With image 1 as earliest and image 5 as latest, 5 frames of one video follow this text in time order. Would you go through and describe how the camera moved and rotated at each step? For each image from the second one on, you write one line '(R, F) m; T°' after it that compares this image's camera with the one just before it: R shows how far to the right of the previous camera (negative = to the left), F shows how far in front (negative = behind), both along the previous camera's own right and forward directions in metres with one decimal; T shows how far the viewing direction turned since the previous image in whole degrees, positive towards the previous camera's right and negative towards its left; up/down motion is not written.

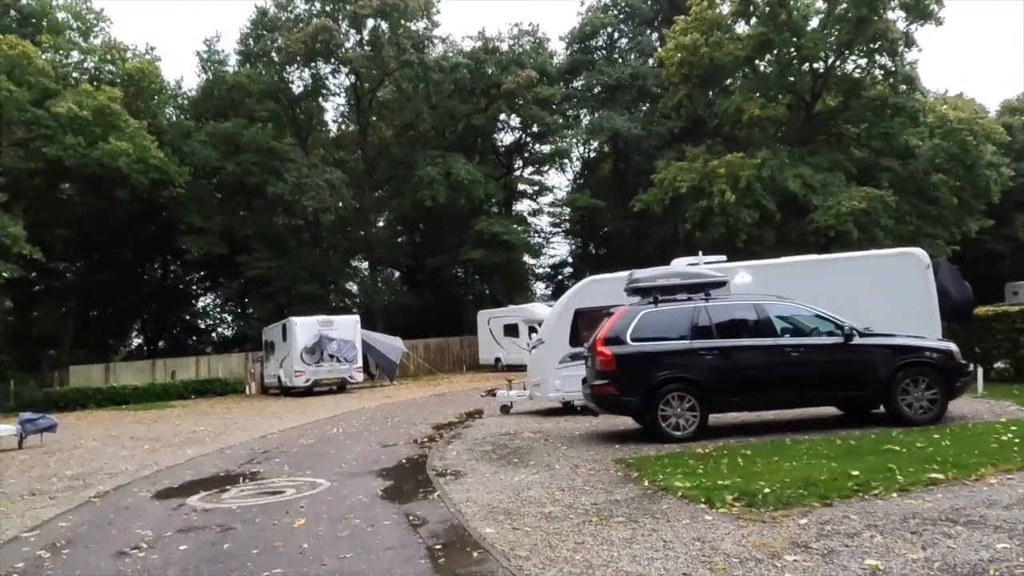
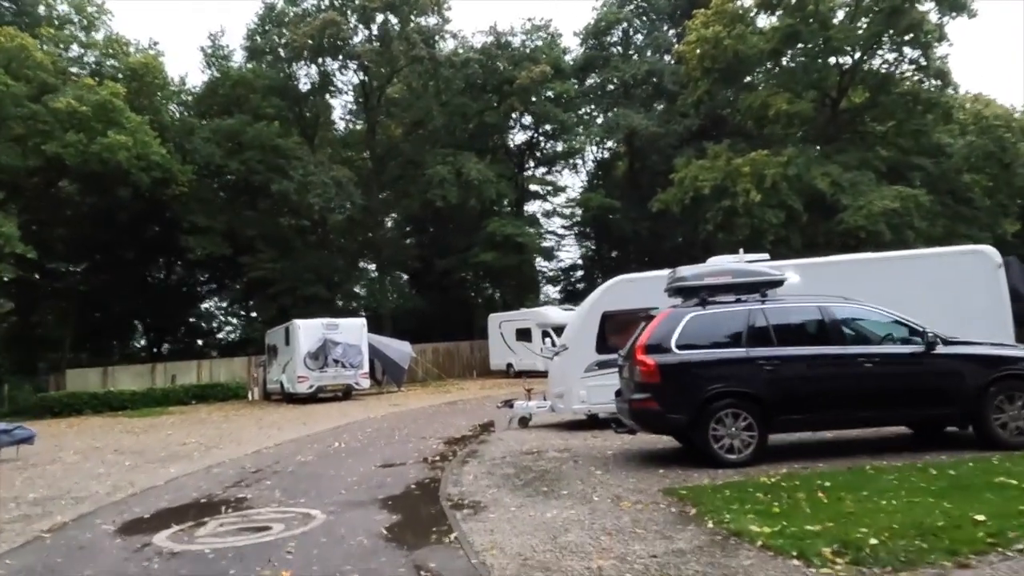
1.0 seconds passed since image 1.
(-0.2, +1.4) m; -1°
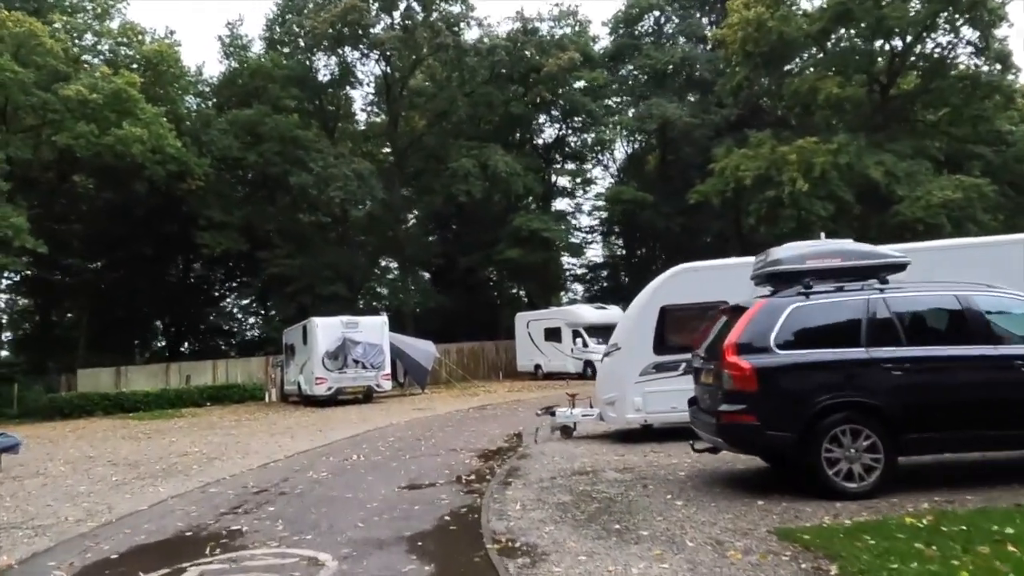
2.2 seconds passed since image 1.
(-0.4, +1.8) m; -2°
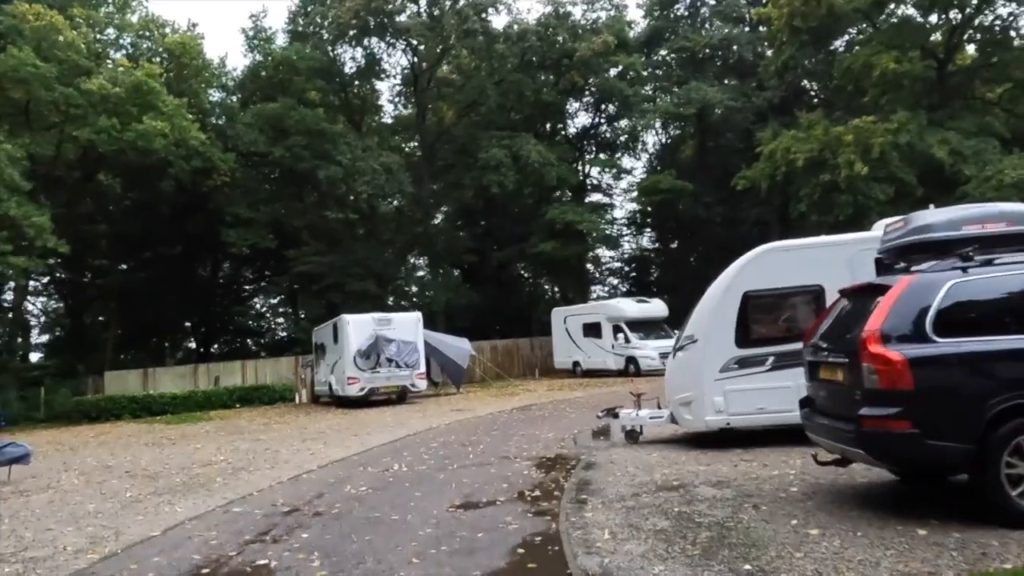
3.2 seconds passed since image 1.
(-0.5, +1.4) m; -2°
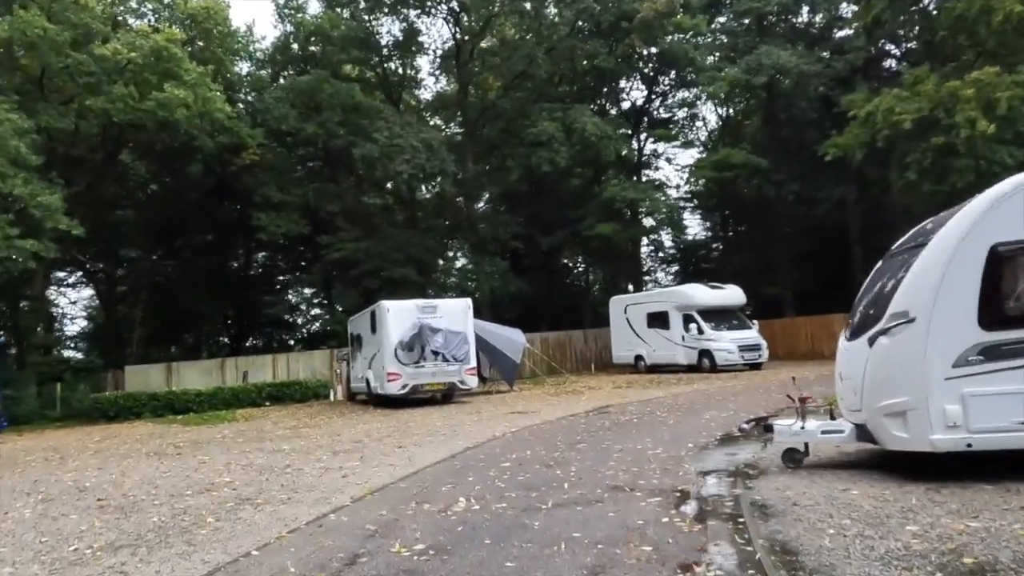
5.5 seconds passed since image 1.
(-0.8, +3.4) m; -3°
